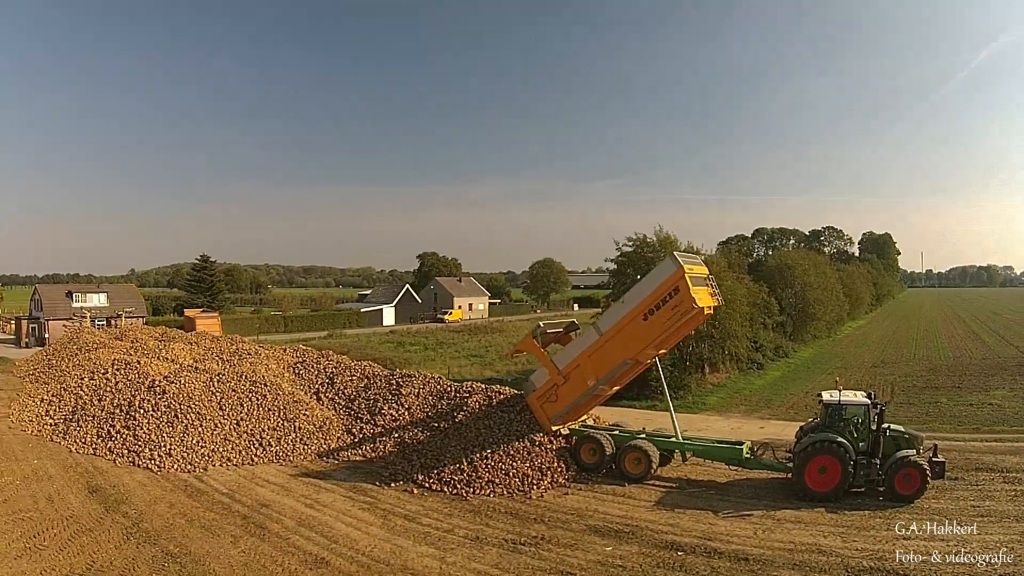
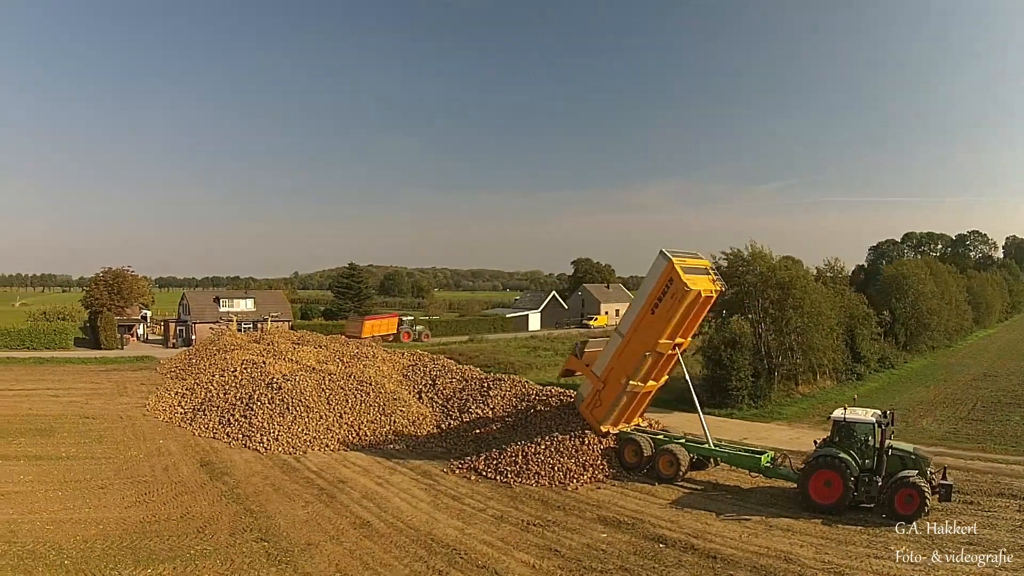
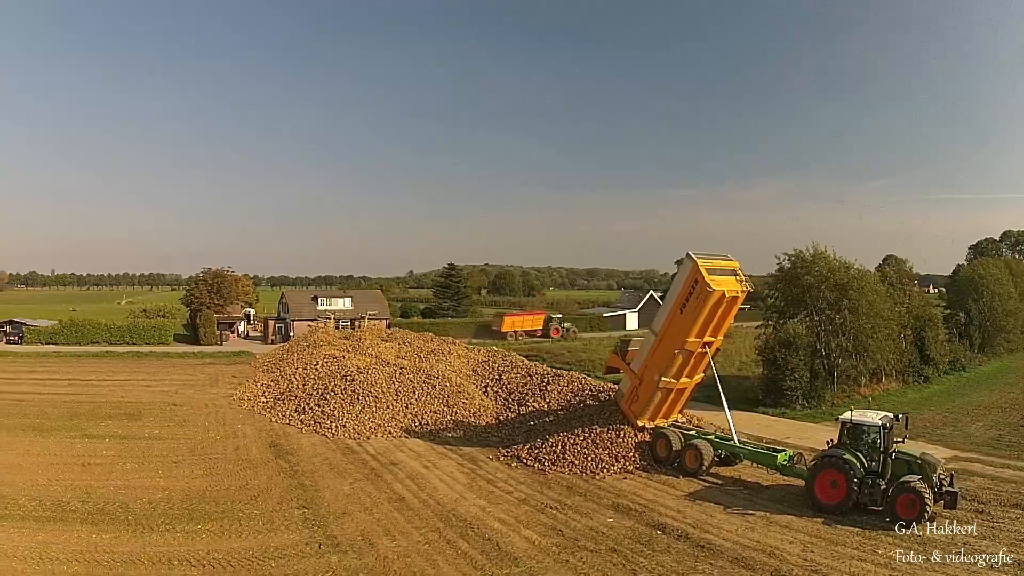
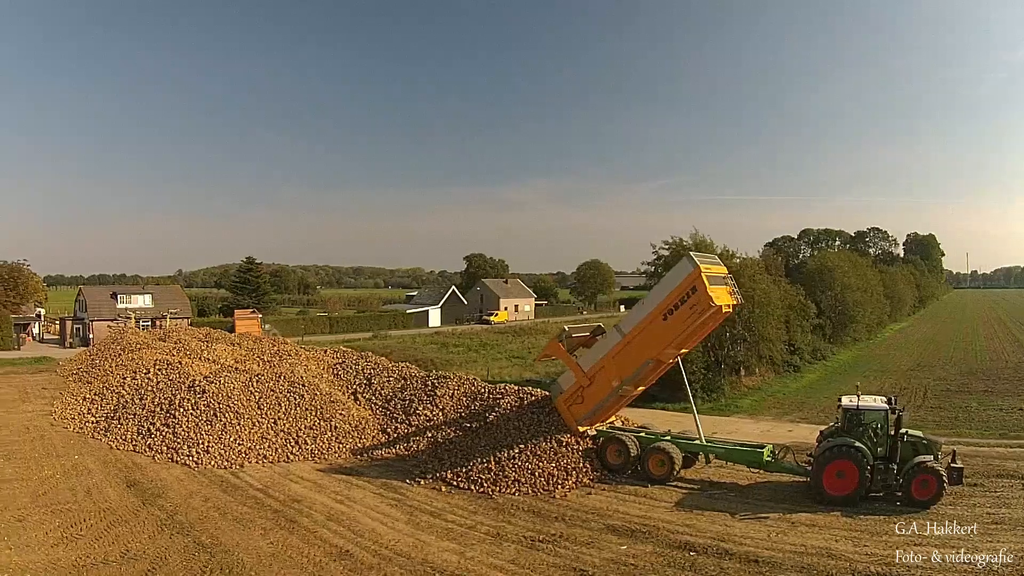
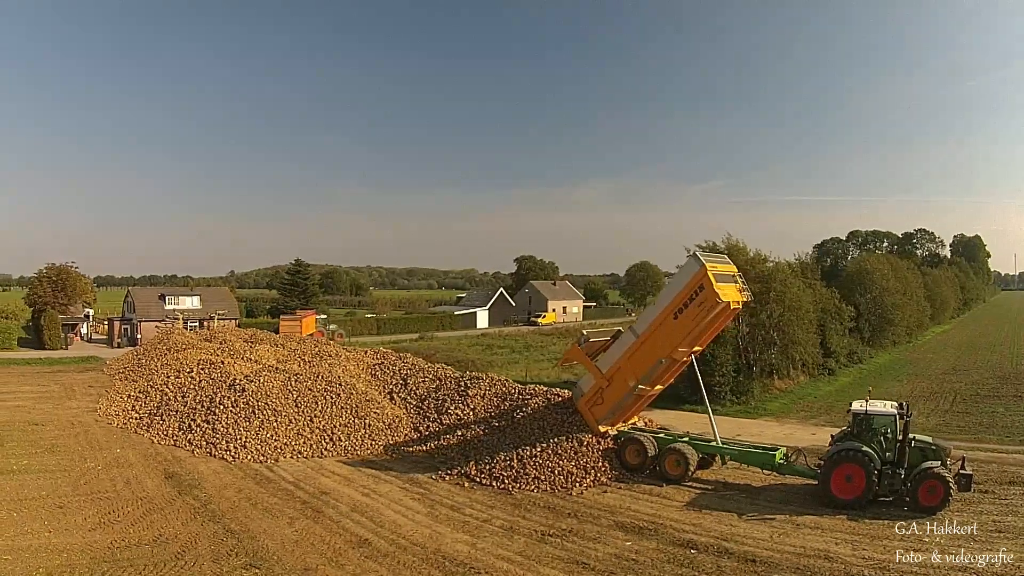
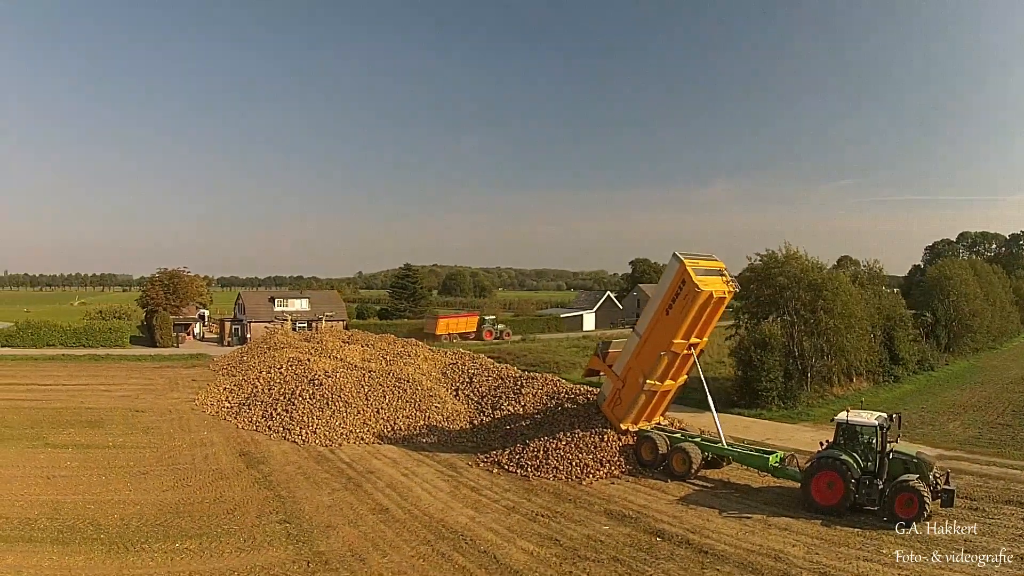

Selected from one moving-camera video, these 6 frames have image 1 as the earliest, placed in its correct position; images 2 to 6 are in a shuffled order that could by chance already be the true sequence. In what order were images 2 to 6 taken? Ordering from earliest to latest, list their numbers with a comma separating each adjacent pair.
4, 5, 2, 6, 3
